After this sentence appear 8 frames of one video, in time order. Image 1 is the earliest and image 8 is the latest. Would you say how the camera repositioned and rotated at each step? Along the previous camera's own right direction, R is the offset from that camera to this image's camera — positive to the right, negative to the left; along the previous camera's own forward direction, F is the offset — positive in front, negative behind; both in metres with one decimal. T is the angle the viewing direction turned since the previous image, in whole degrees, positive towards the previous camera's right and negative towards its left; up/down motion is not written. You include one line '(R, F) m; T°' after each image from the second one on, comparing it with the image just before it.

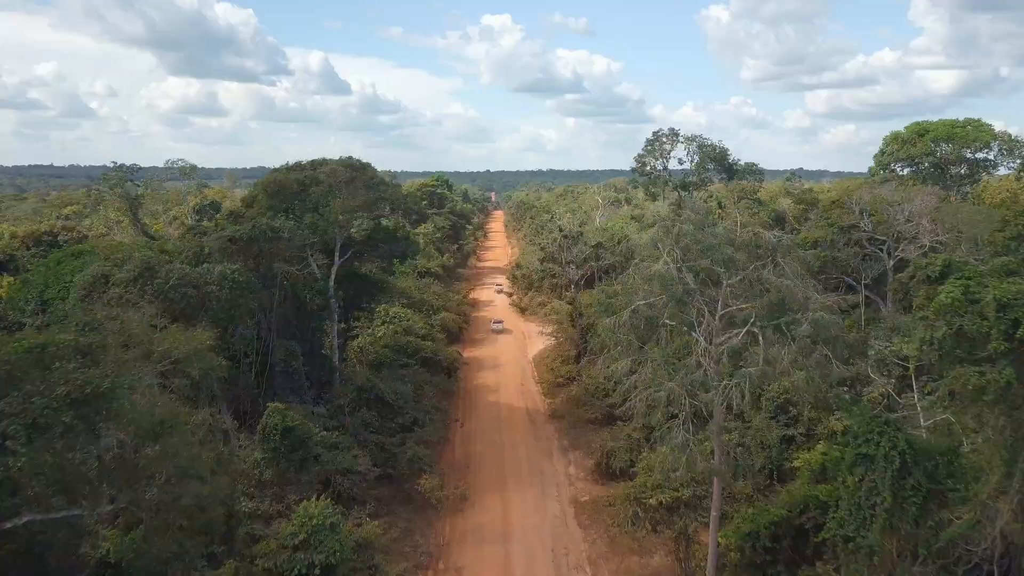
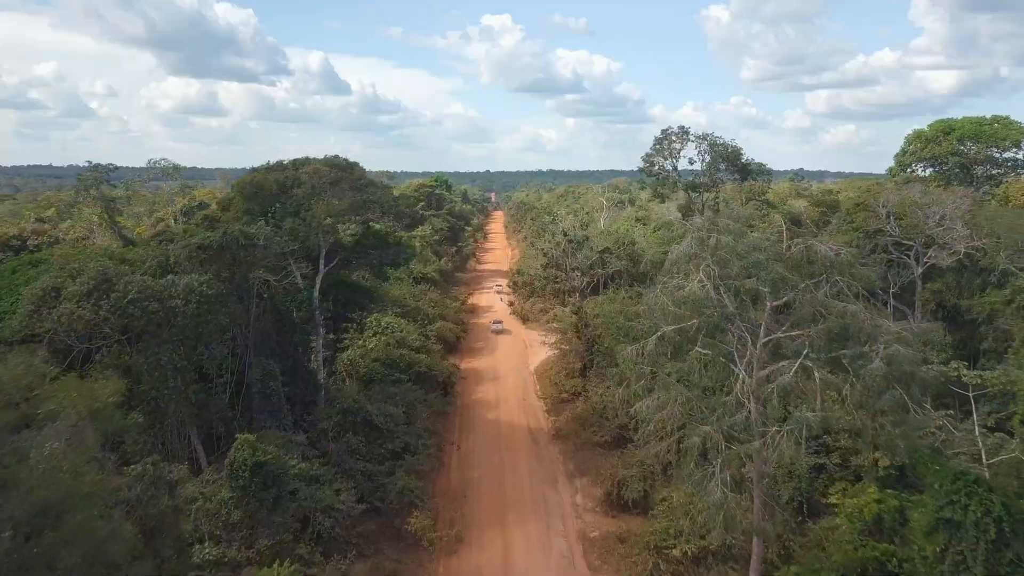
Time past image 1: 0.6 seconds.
(0.0, +1.7) m; 0°
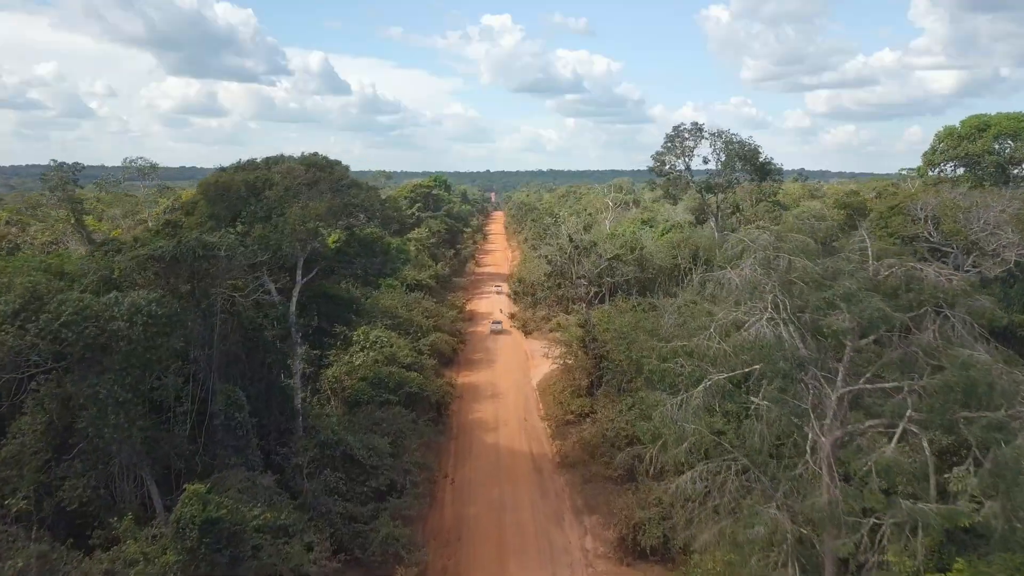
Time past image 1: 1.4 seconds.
(0.0, +2.1) m; 0°
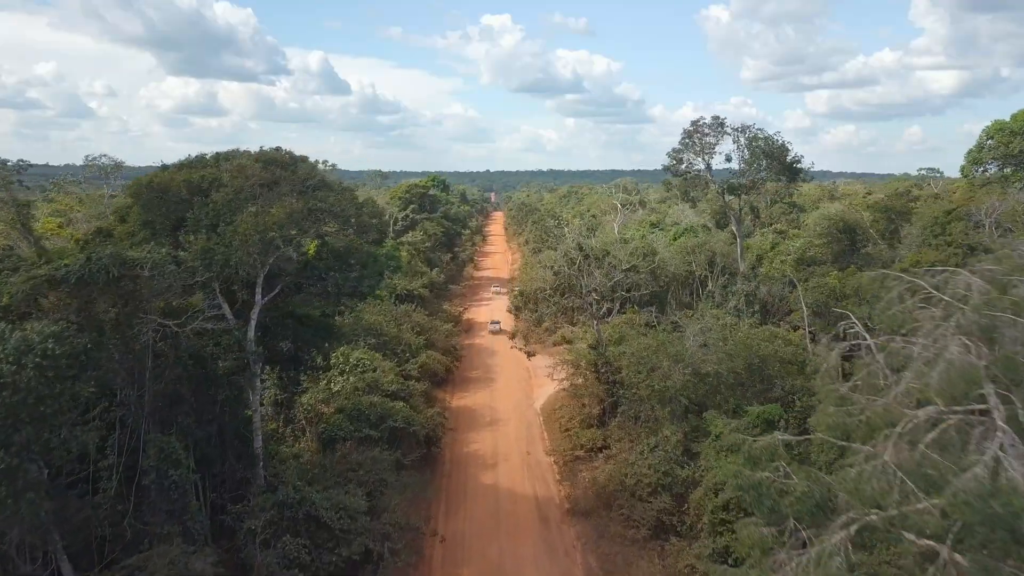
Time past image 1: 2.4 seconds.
(0.0, +2.7) m; 0°
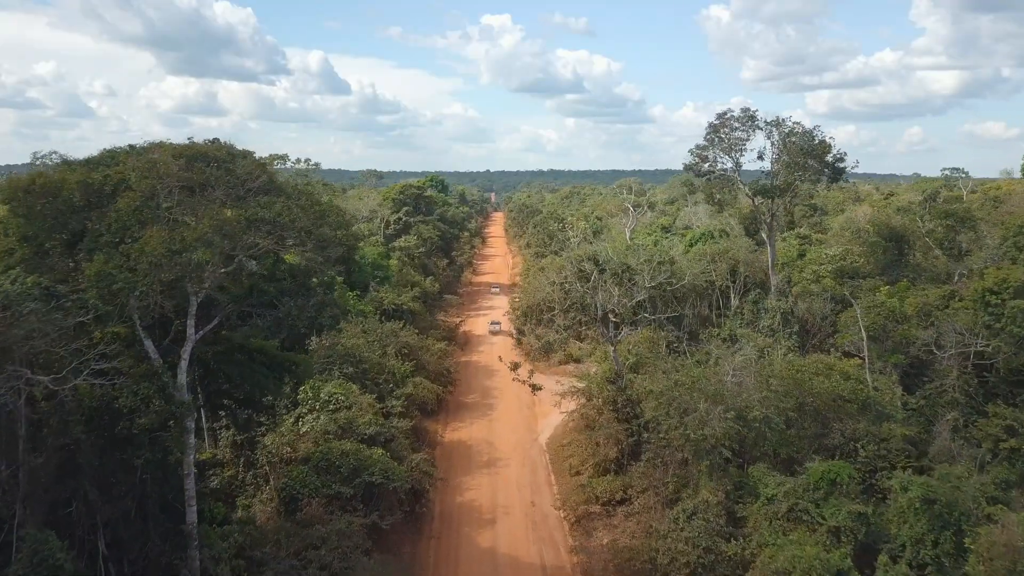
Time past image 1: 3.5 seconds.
(0.0, +3.1) m; 0°
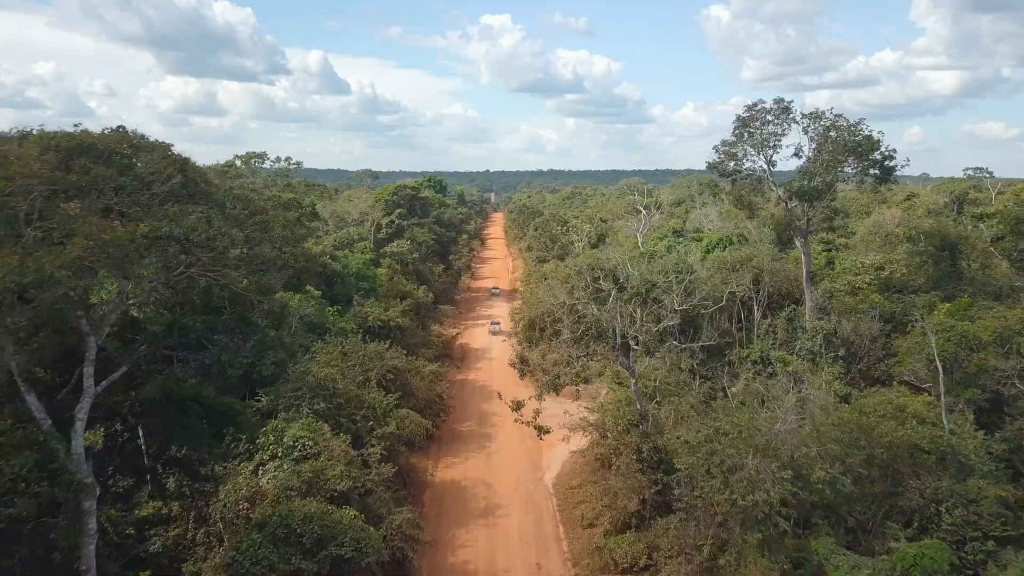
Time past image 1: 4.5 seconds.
(0.0, +2.7) m; 0°
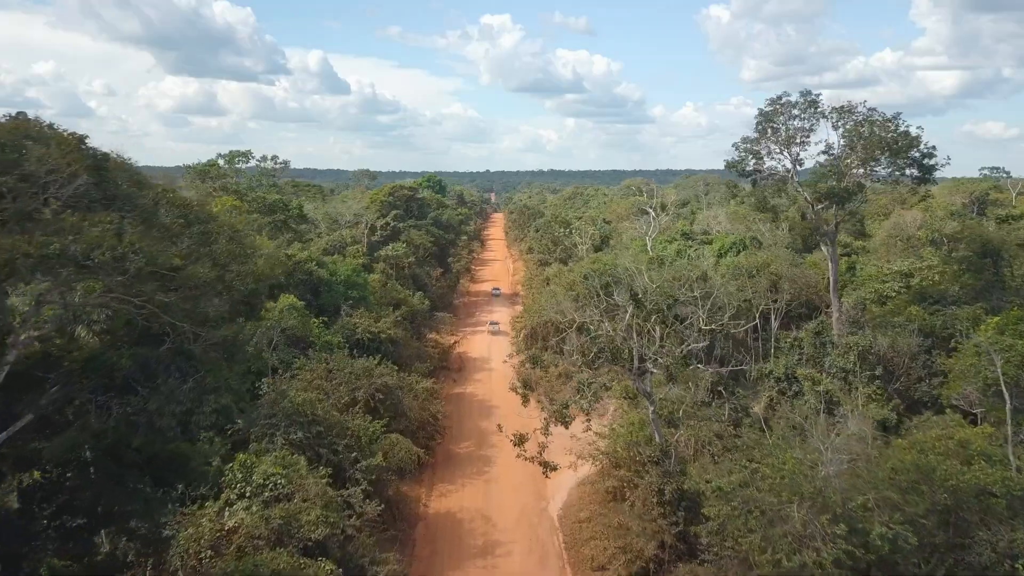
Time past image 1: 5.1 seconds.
(0.0, +1.7) m; 0°
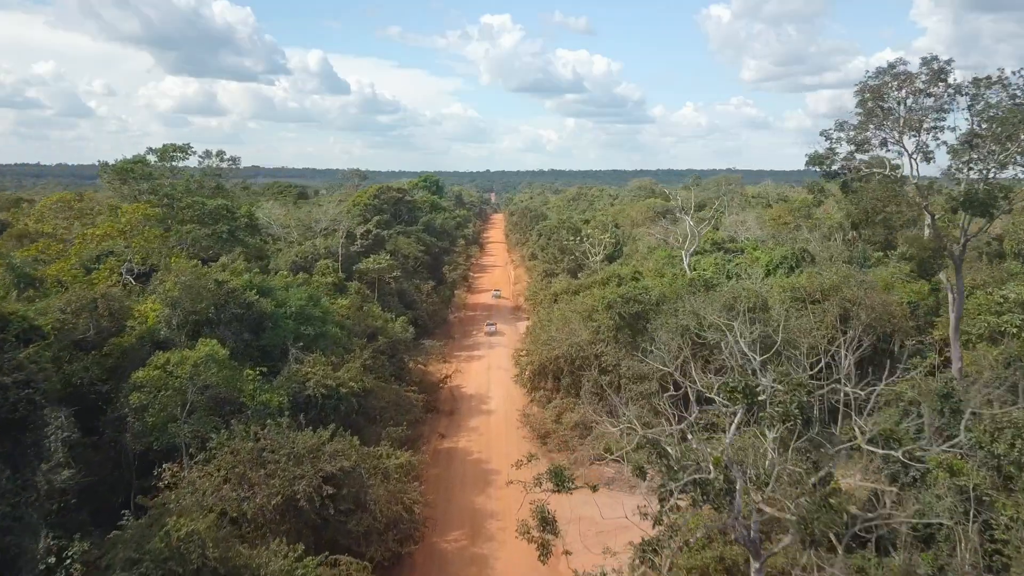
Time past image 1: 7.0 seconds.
(-0.1, +5.1) m; 0°
